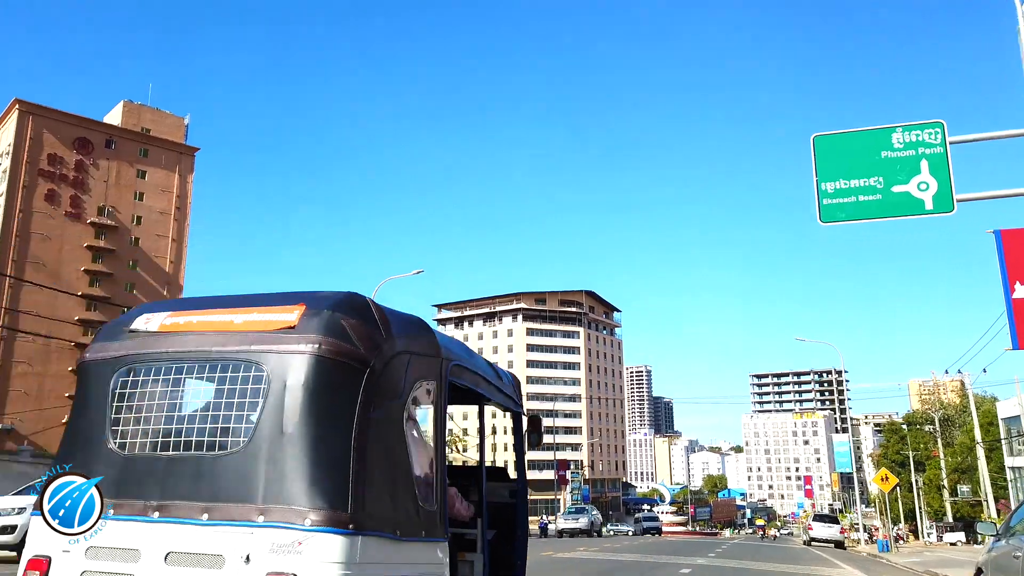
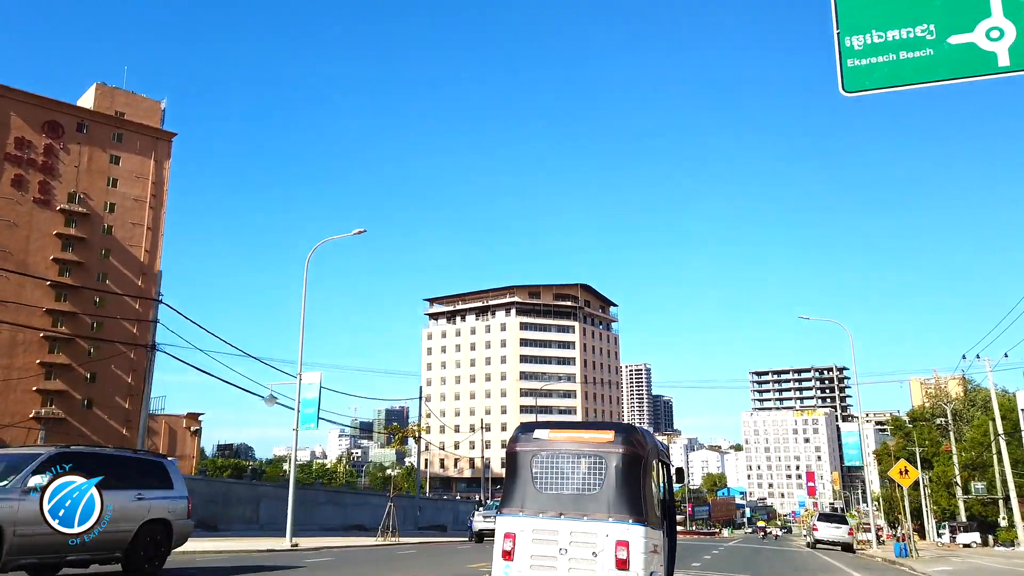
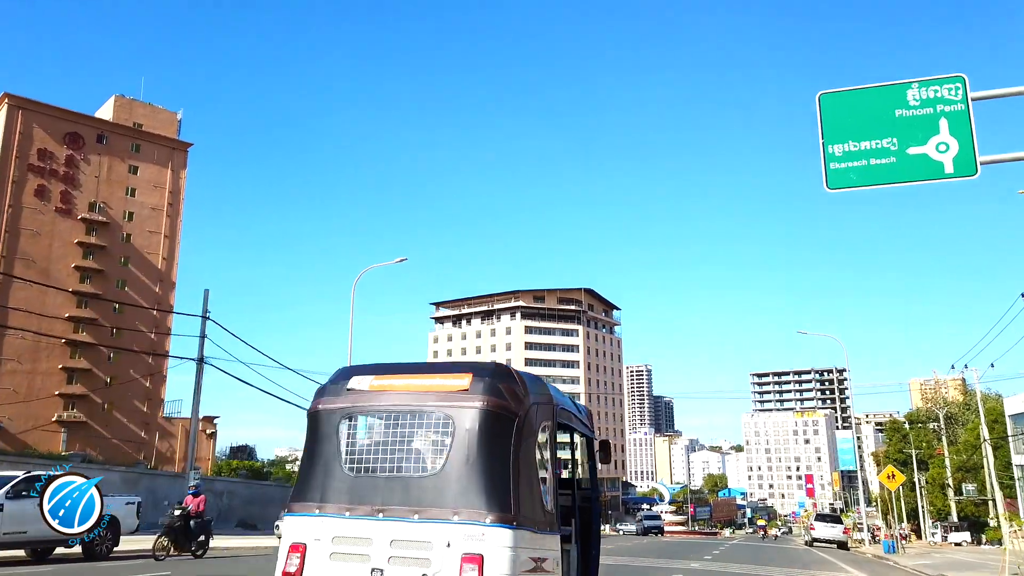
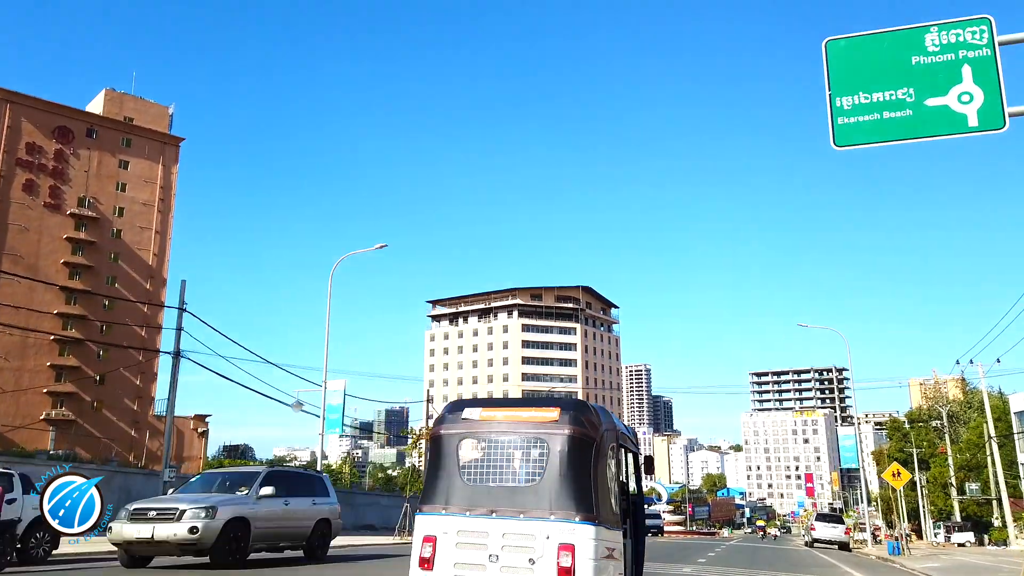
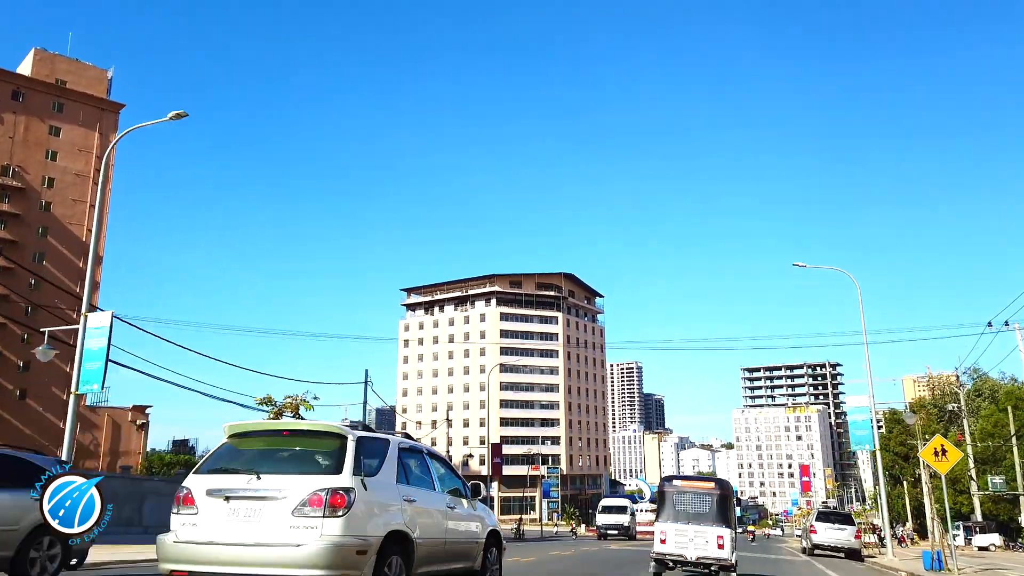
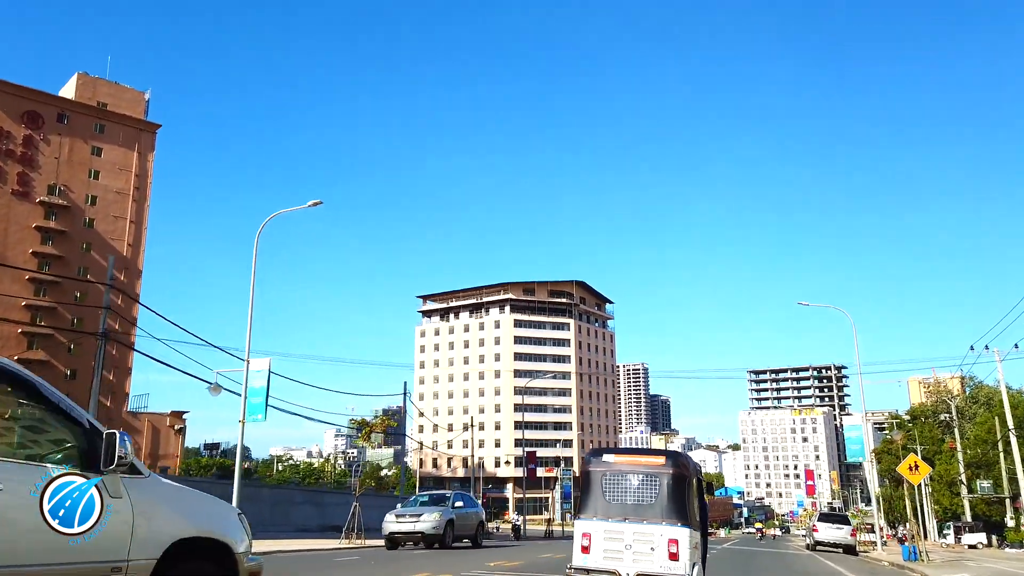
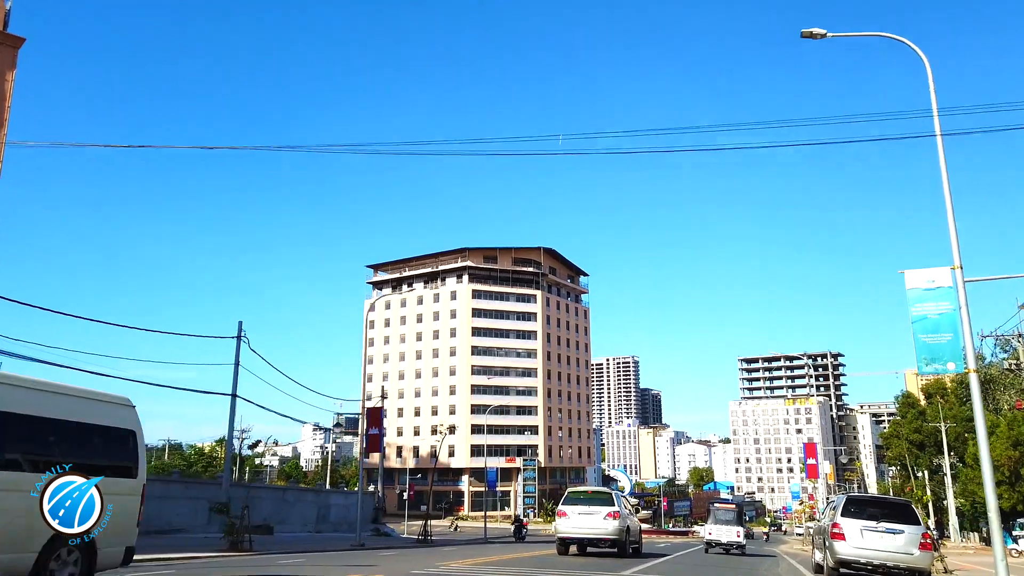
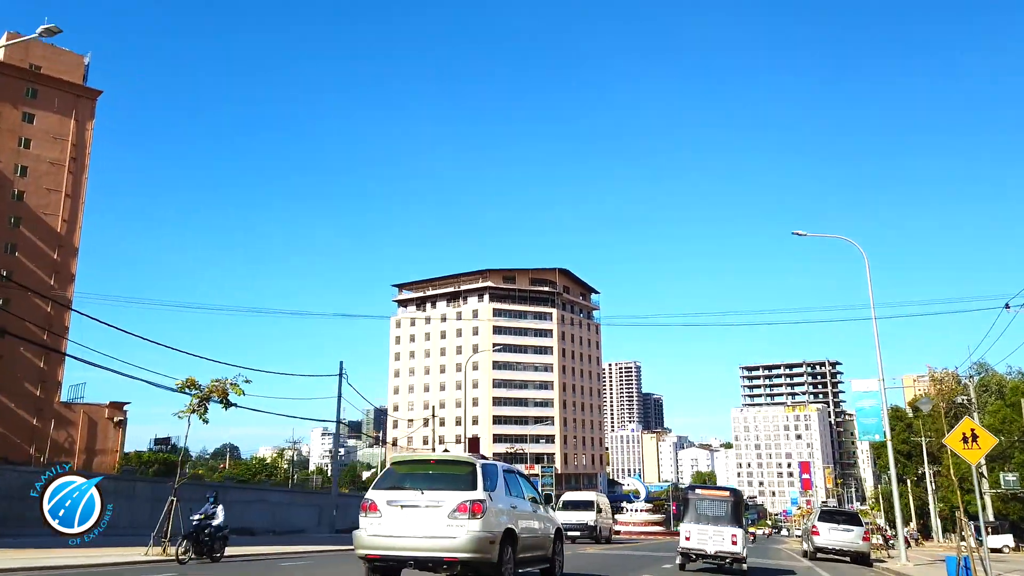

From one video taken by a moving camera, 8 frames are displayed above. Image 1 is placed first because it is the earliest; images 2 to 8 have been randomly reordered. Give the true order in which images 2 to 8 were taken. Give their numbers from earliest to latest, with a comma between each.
3, 4, 2, 6, 5, 8, 7
